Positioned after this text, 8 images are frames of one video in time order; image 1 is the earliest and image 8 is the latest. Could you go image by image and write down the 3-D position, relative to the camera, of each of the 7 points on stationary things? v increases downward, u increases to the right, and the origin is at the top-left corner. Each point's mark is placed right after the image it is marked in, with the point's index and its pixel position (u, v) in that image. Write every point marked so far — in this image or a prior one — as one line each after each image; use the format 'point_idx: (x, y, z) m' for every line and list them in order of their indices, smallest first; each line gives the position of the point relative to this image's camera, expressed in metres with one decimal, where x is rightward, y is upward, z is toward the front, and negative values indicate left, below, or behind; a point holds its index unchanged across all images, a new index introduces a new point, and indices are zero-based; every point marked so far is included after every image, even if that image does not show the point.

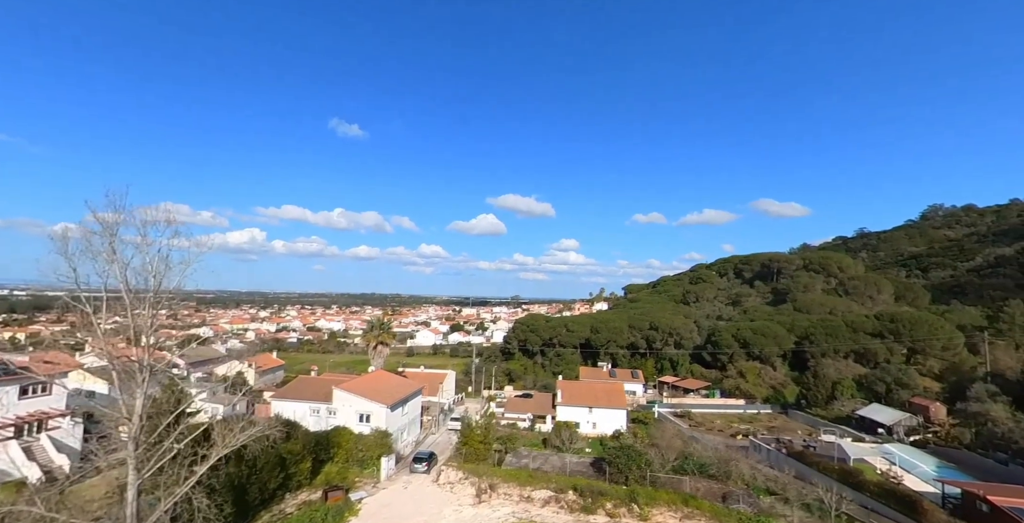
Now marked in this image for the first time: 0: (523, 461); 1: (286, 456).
0: (+0.5, -8.2, +18.7) m
1: (-8.6, -7.4, +17.4) m
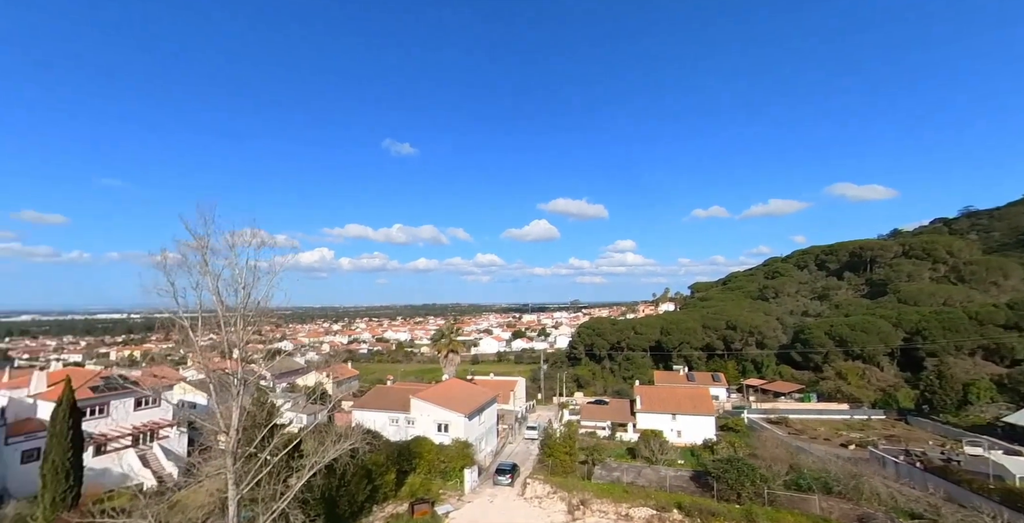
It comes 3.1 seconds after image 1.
0: (+3.9, -8.2, +17.4) m
1: (-5.3, -7.9, +17.3) m
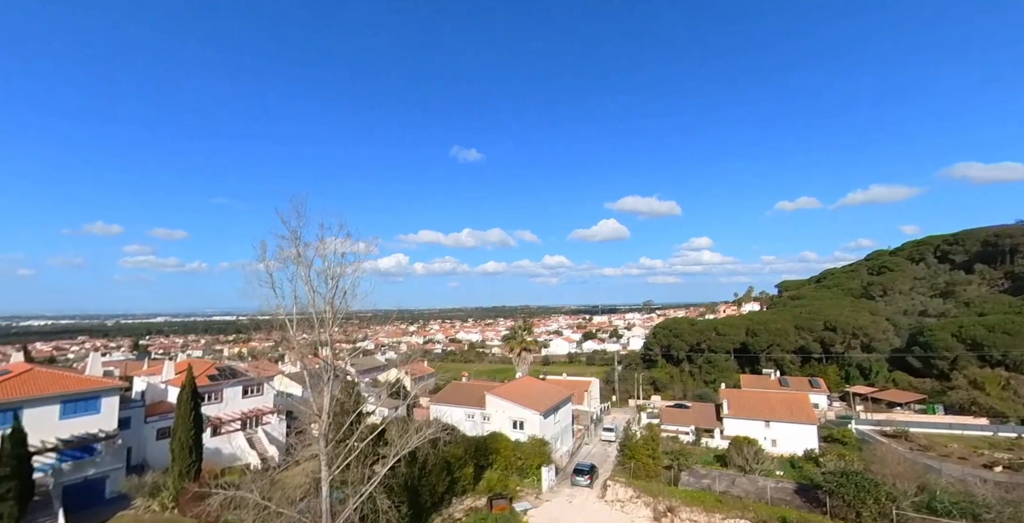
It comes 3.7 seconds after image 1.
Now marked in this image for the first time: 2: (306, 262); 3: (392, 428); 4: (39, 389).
0: (+6.8, -7.8, +16.1) m
1: (-2.3, -7.6, +17.4) m
2: (-4.8, 0.0, +10.7) m
3: (-3.8, -5.3, +14.3) m
4: (-20.7, -5.5, +19.6) m
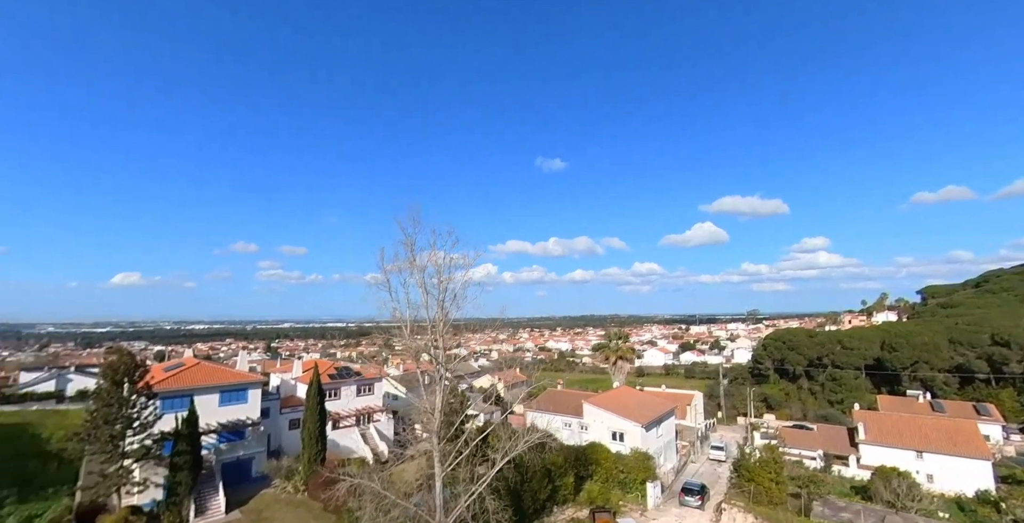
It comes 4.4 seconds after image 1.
0: (+10.2, -7.9, +14.1) m
1: (+1.5, -7.8, +17.2) m
2: (-2.3, -0.1, +11.2) m
3: (-0.5, -5.4, +14.5) m
4: (-16.1, -6.0, +23.0) m
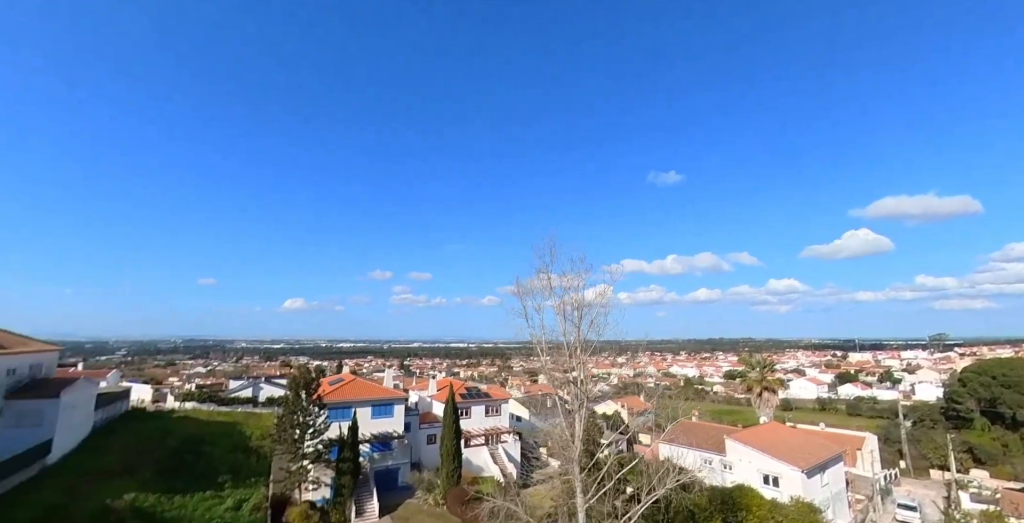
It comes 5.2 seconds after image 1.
0: (+14.0, -8.3, +10.5) m
1: (+6.4, -8.6, +15.7) m
2: (+1.0, -0.8, +11.4) m
3: (+3.7, -6.1, +13.8) m
4: (-9.1, -7.6, +26.0) m
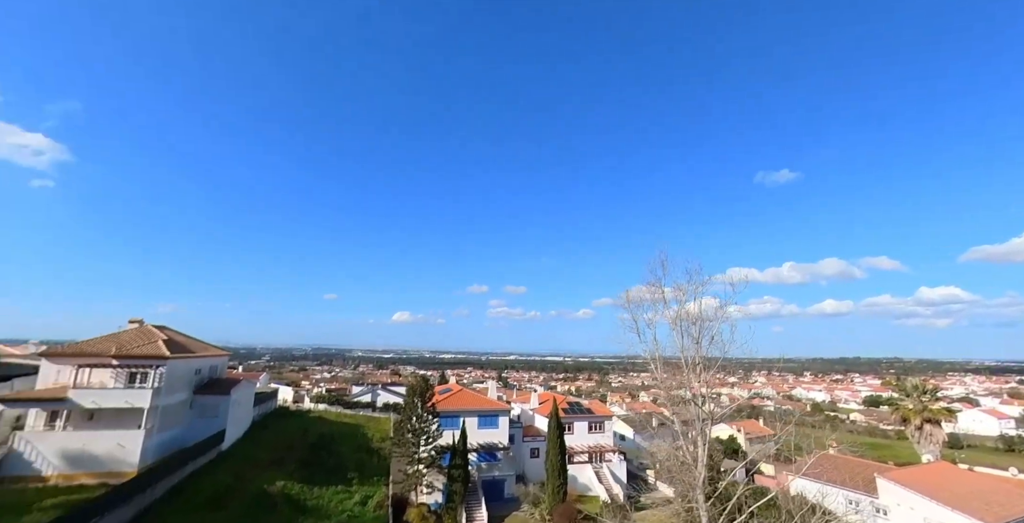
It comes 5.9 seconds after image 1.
0: (+16.4, -8.3, +7.0) m
1: (+10.1, -9.0, +13.8) m
2: (+3.8, -1.1, +11.0) m
3: (+7.0, -6.5, +12.6) m
4: (-2.8, -8.5, +27.3) m
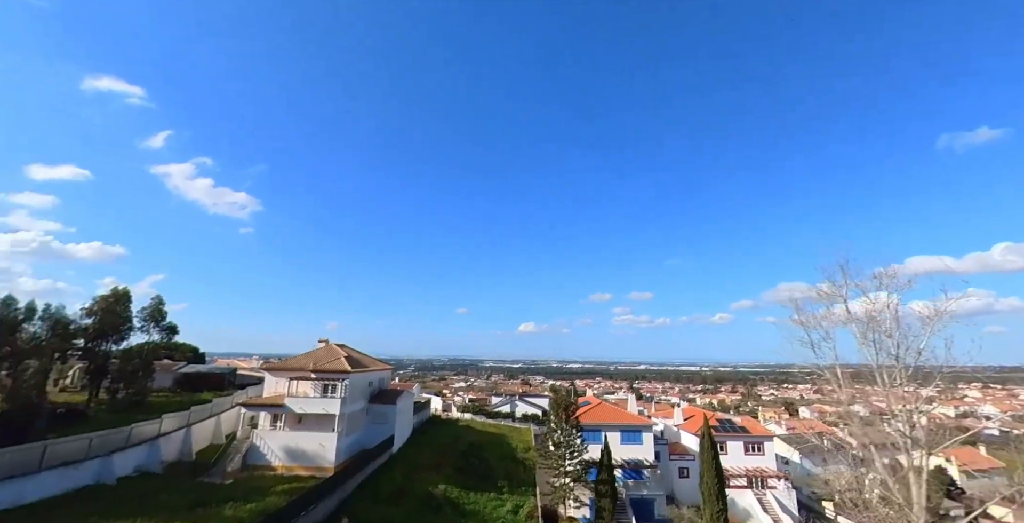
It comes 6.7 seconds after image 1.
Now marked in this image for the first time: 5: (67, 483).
0: (+18.6, -7.5, +2.0) m
1: (+14.6, -8.6, +10.2) m
2: (+7.3, -1.2, +9.6) m
3: (+11.1, -6.4, +10.1) m
4: (+6.0, -9.3, +26.8) m
5: (-14.1, -7.0, +14.4) m
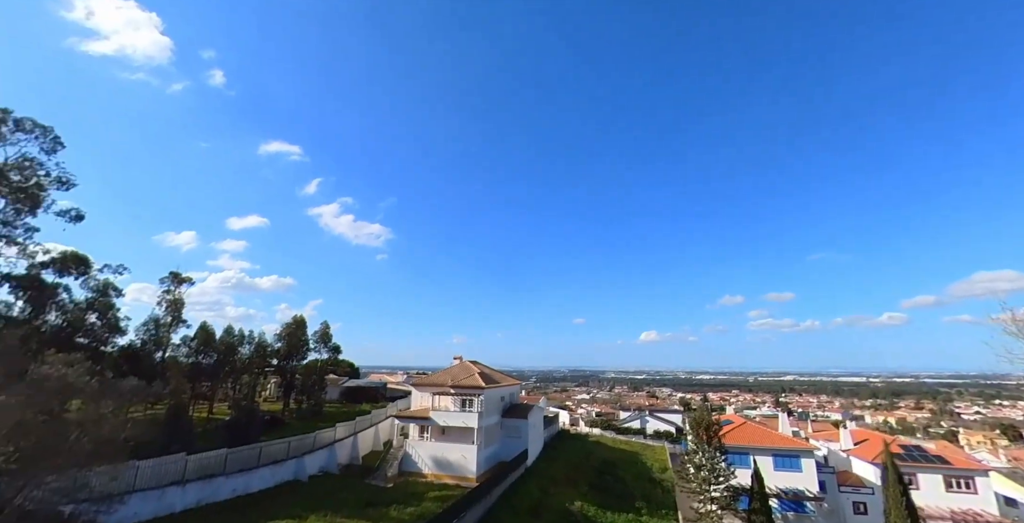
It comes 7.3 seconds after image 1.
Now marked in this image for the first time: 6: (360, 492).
0: (+19.1, -6.5, -2.8) m
1: (+17.5, -8.1, +6.2) m
2: (+9.8, -1.1, +7.8) m
3: (+13.9, -6.1, +7.0) m
4: (+13.6, -9.6, +24.4) m
5: (-9.2, -8.4, +17.6) m
6: (-6.6, -9.9, +19.5) m
